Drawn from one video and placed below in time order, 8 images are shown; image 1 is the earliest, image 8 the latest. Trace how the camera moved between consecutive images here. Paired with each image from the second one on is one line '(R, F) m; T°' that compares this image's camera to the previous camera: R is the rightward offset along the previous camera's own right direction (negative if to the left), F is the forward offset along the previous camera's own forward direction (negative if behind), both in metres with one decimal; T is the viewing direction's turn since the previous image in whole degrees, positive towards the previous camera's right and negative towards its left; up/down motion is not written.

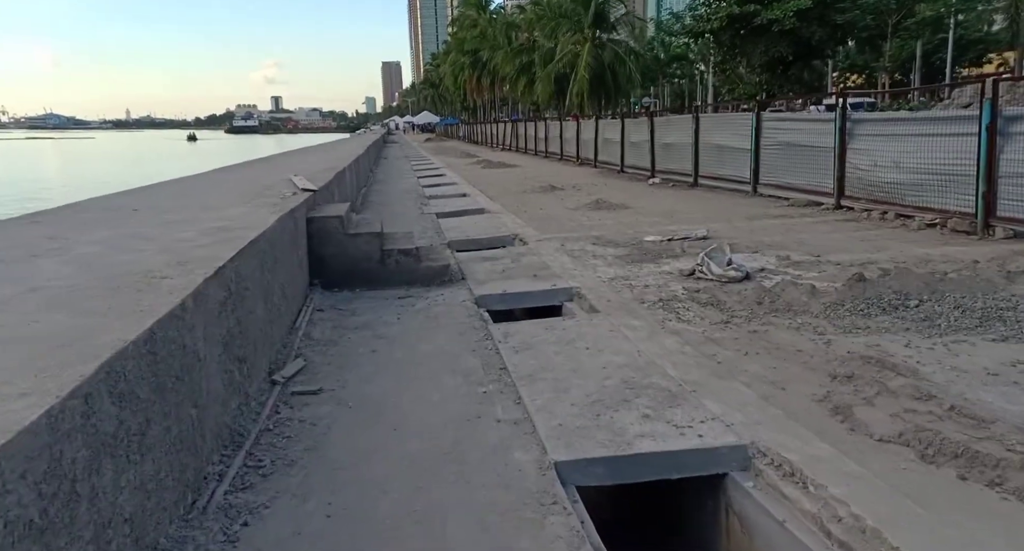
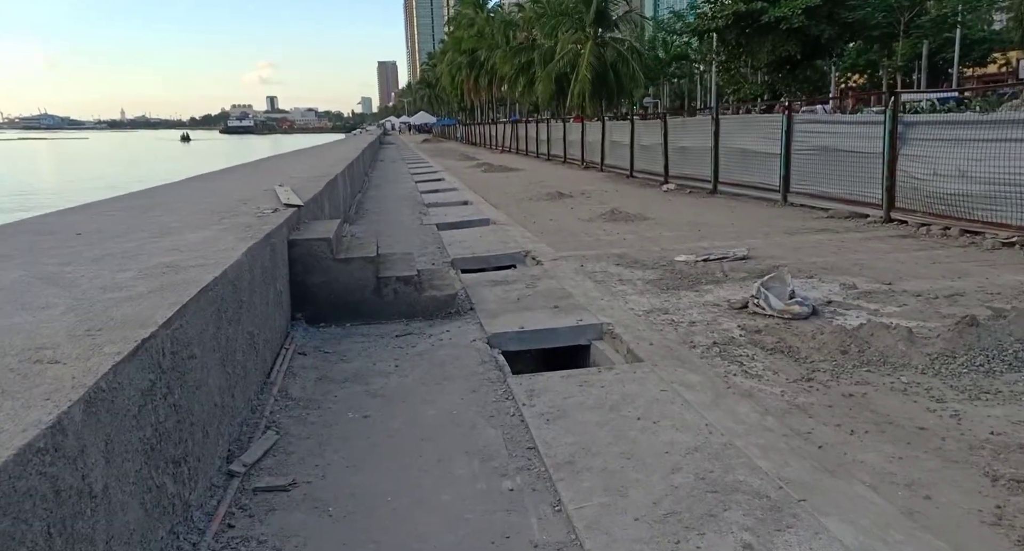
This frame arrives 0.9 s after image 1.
(-0.2, +0.9) m; 0°
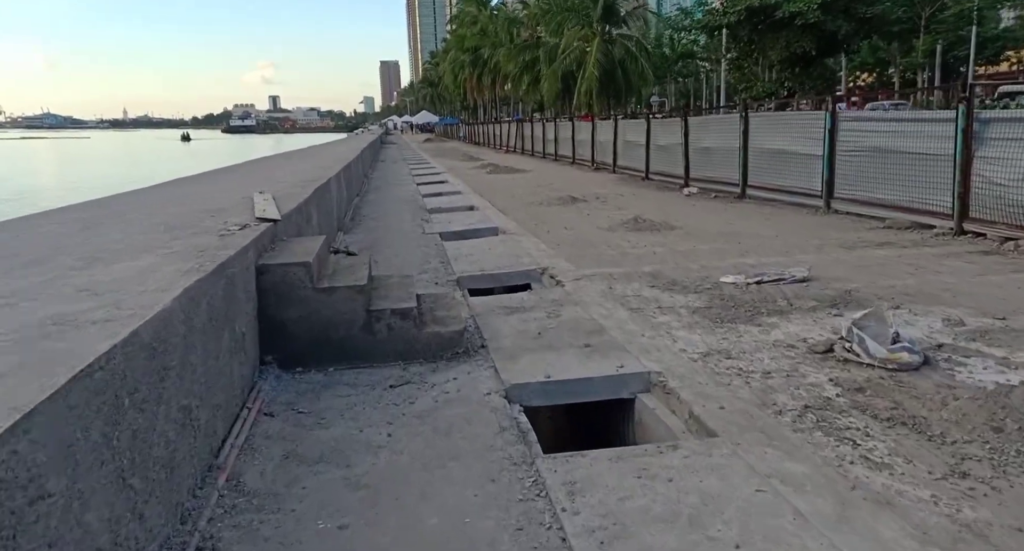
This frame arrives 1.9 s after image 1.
(-0.1, +1.0) m; 0°
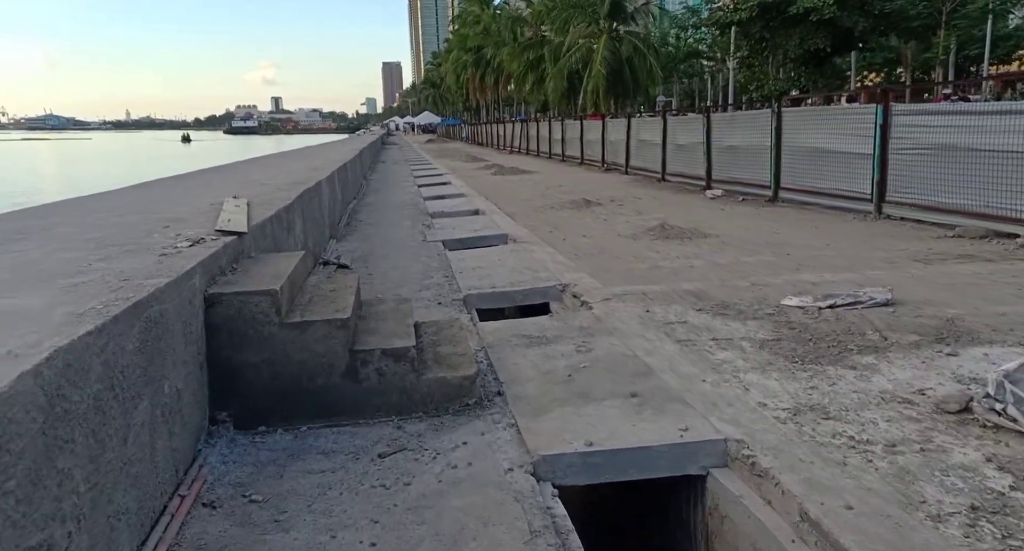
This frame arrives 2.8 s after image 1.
(-0.1, +1.0) m; 0°
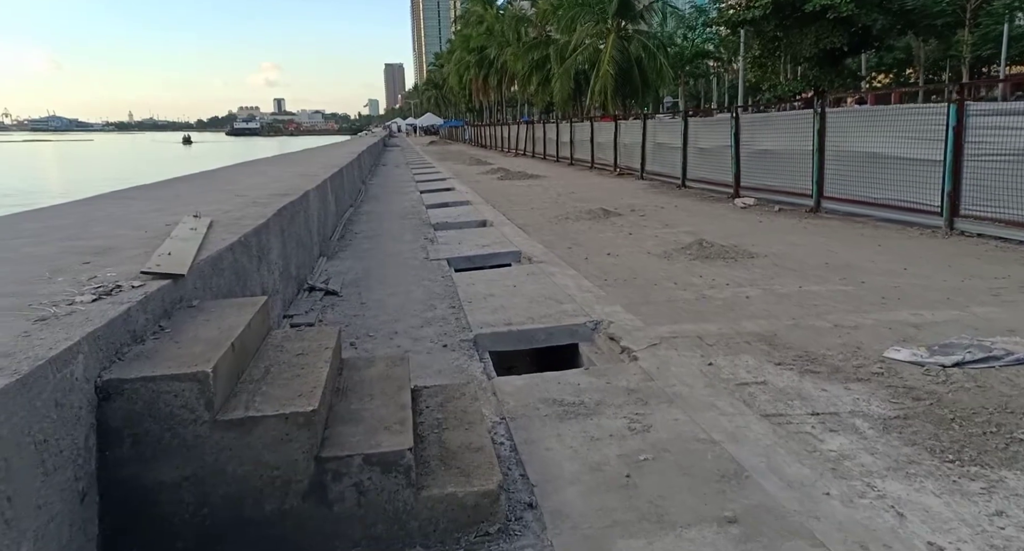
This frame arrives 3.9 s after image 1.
(-0.1, +1.1) m; 0°
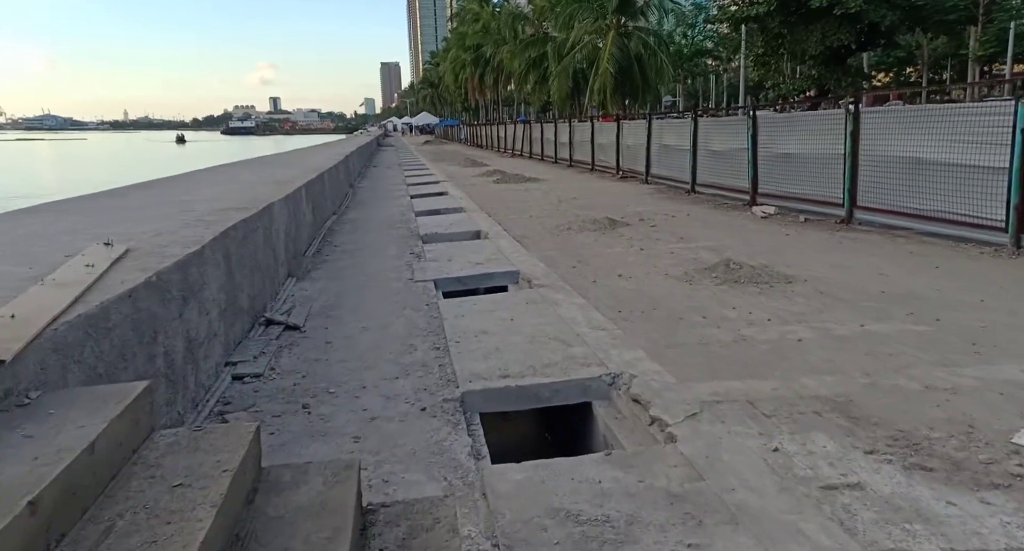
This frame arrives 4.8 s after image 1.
(0.0, +1.0) m; 0°
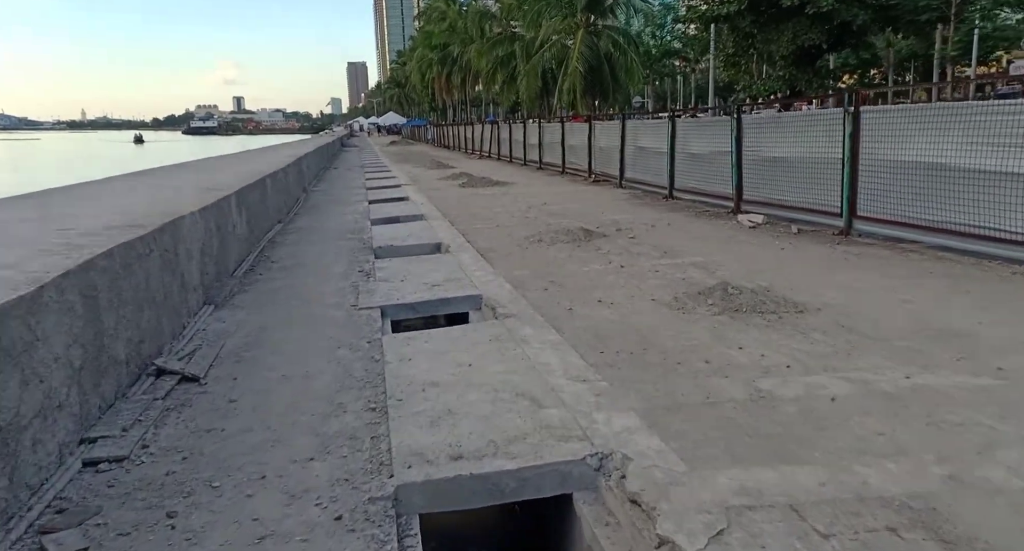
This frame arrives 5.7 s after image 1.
(+0.1, +1.0) m; +2°
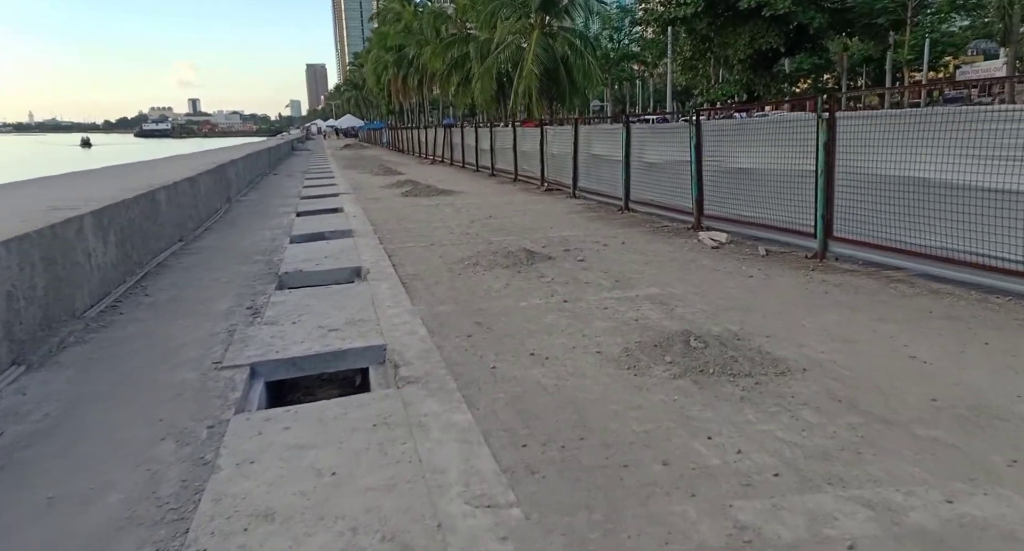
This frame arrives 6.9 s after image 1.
(+0.3, +1.2) m; +3°
